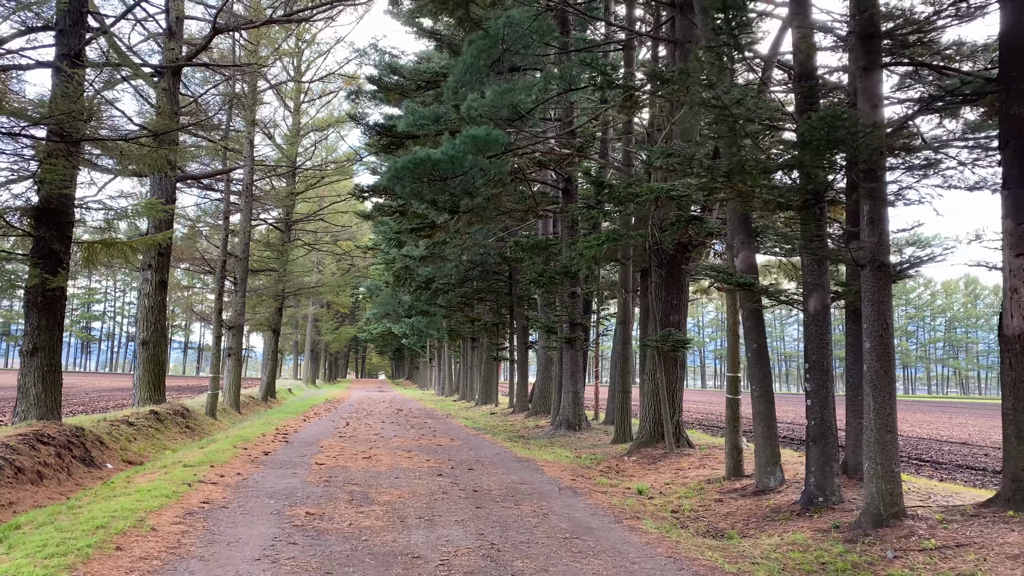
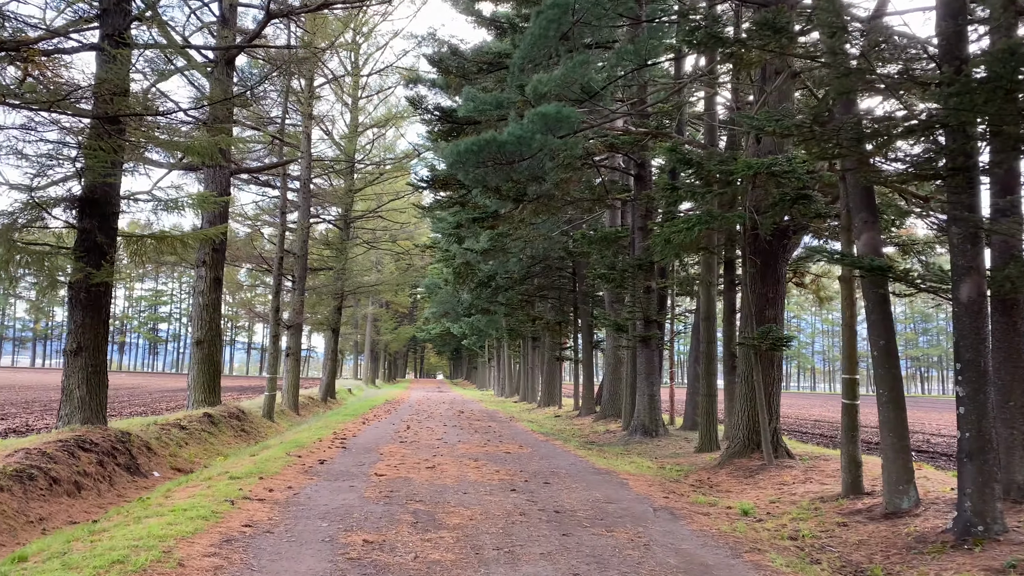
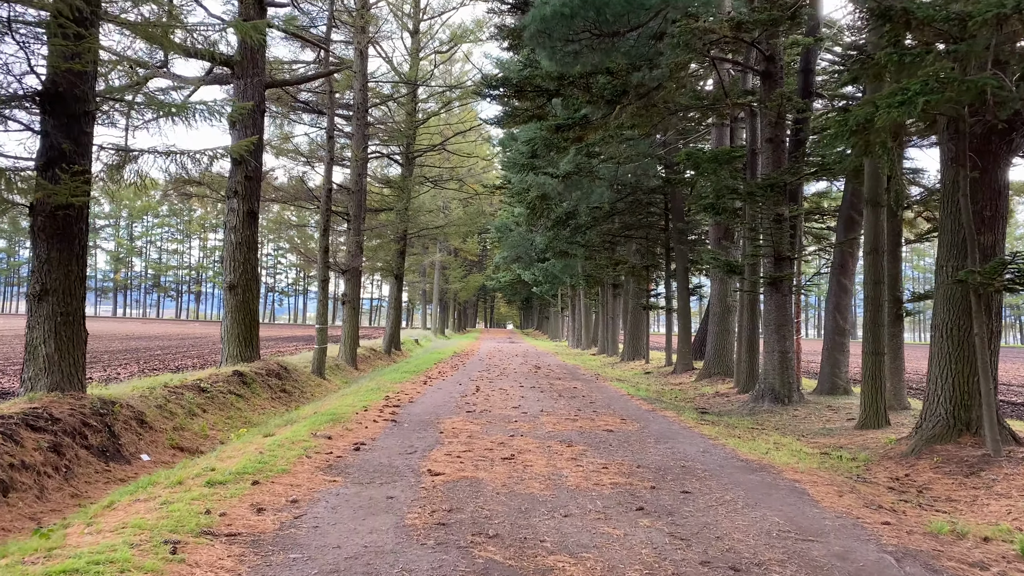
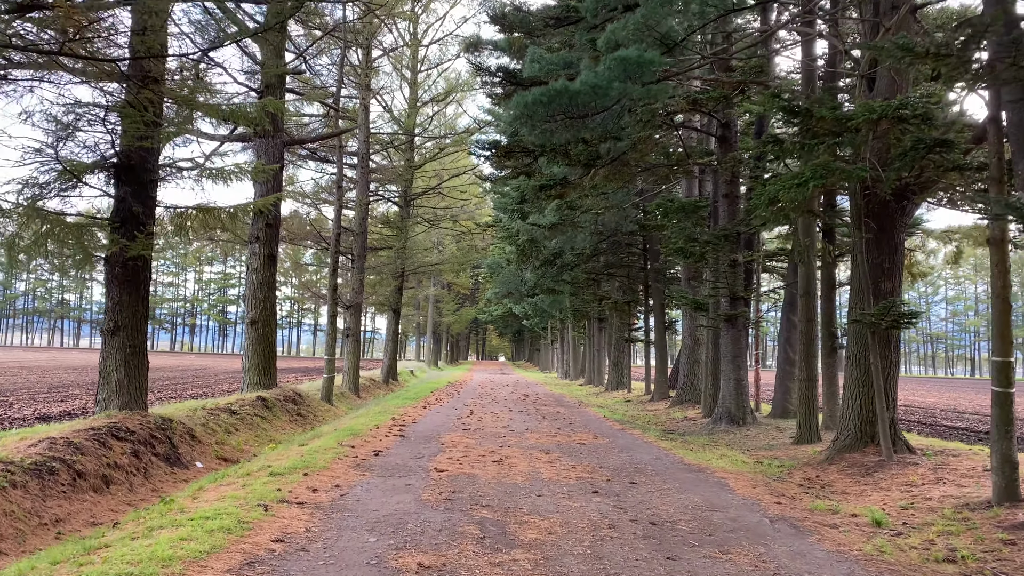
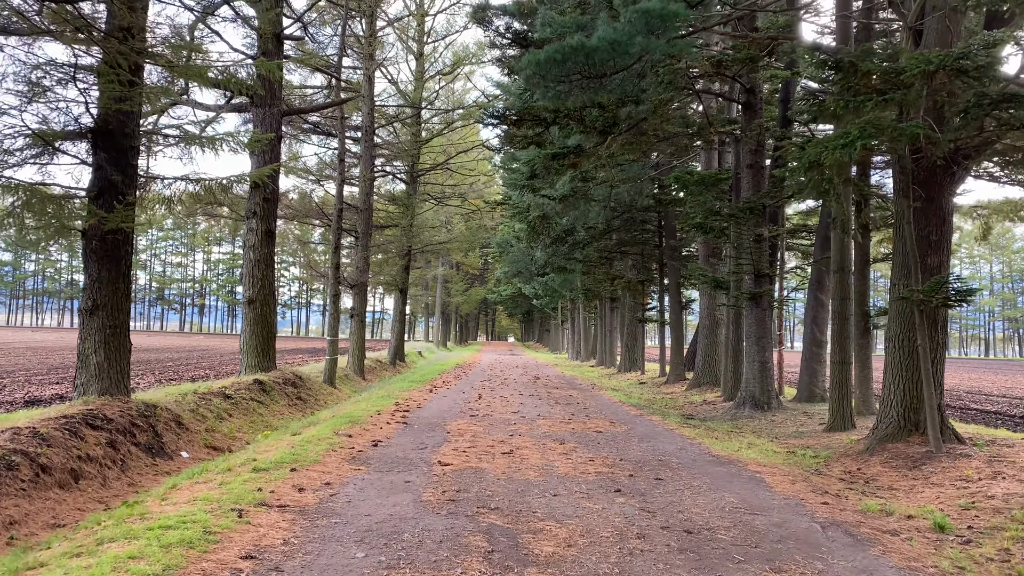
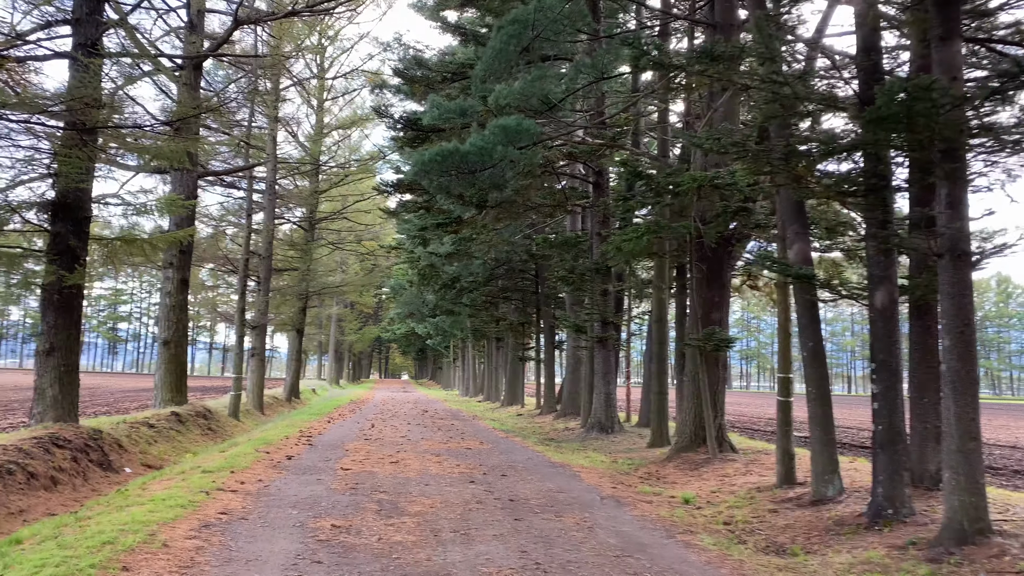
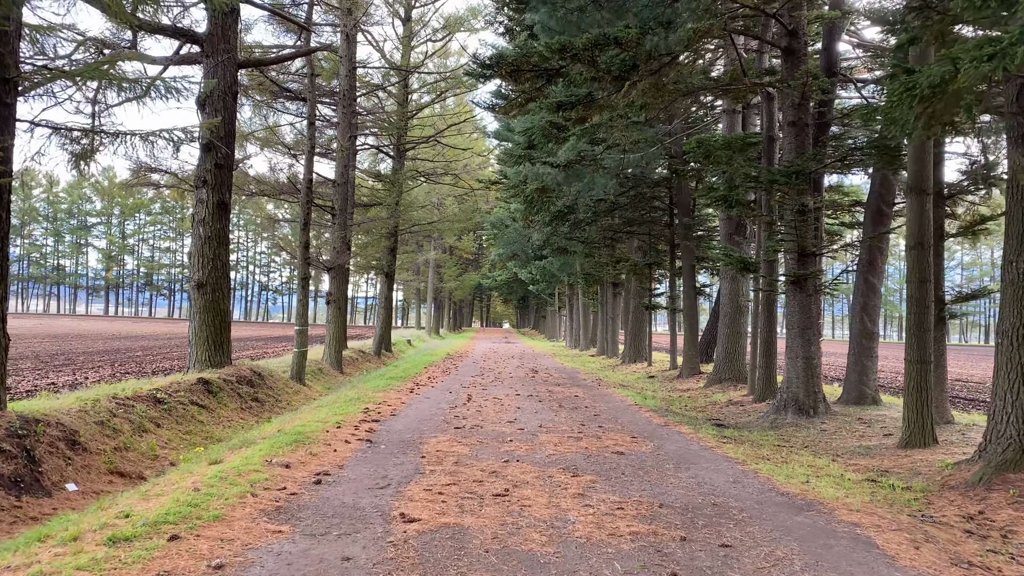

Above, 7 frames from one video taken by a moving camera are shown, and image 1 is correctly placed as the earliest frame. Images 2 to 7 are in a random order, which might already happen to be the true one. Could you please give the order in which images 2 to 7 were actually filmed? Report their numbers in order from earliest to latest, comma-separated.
6, 2, 4, 5, 3, 7
